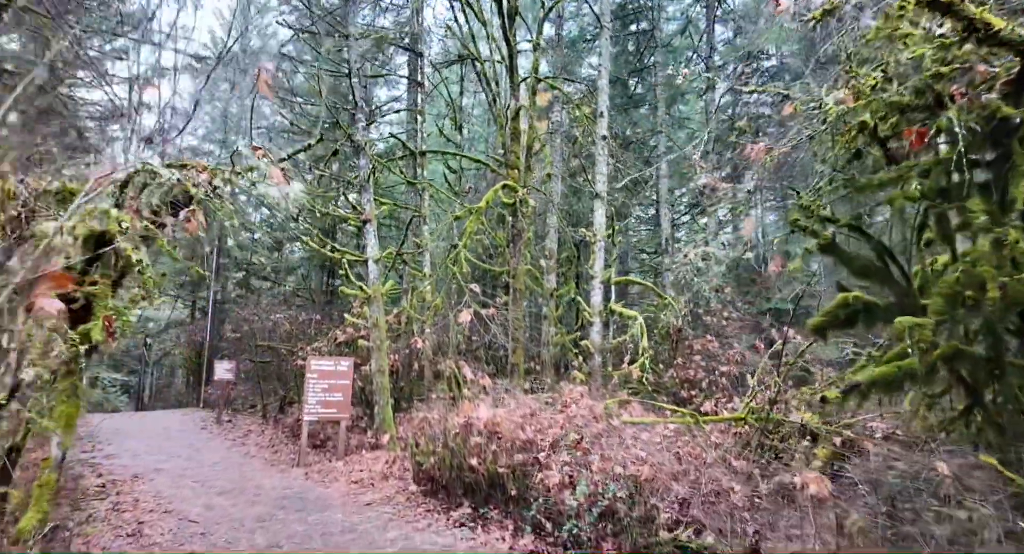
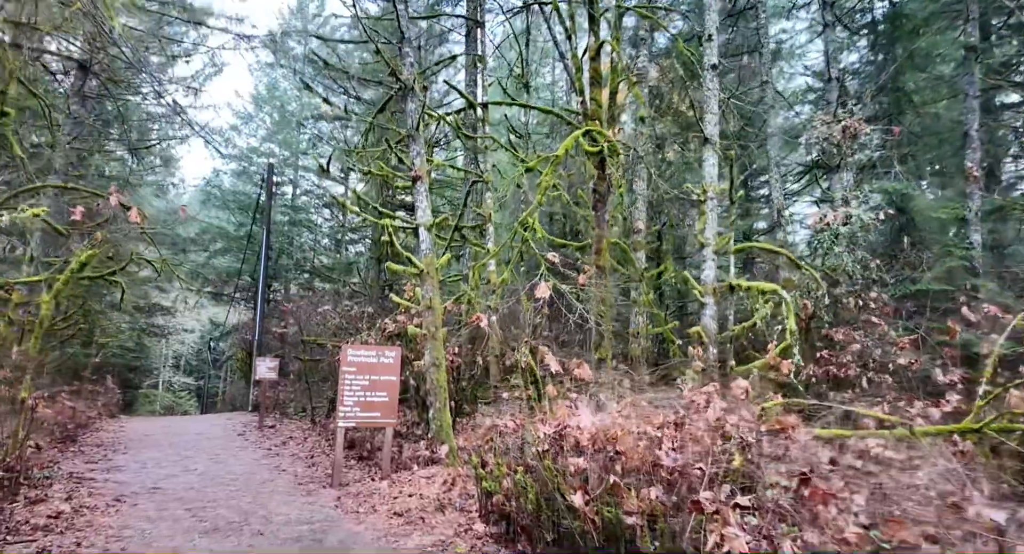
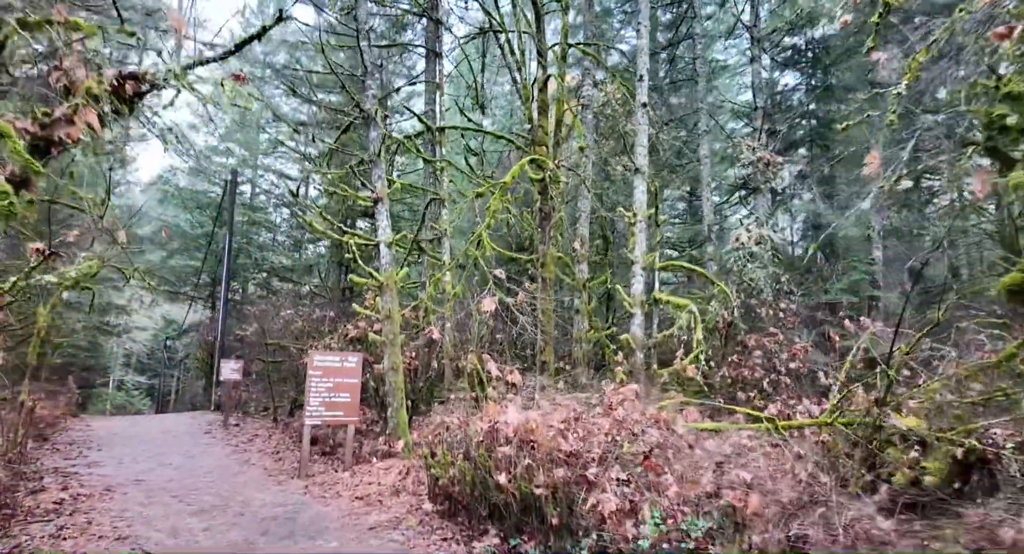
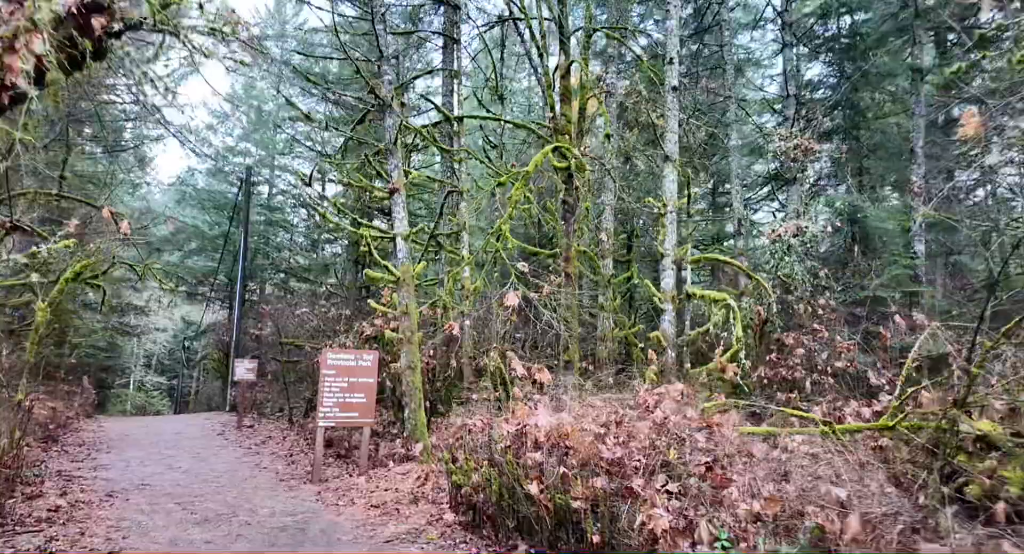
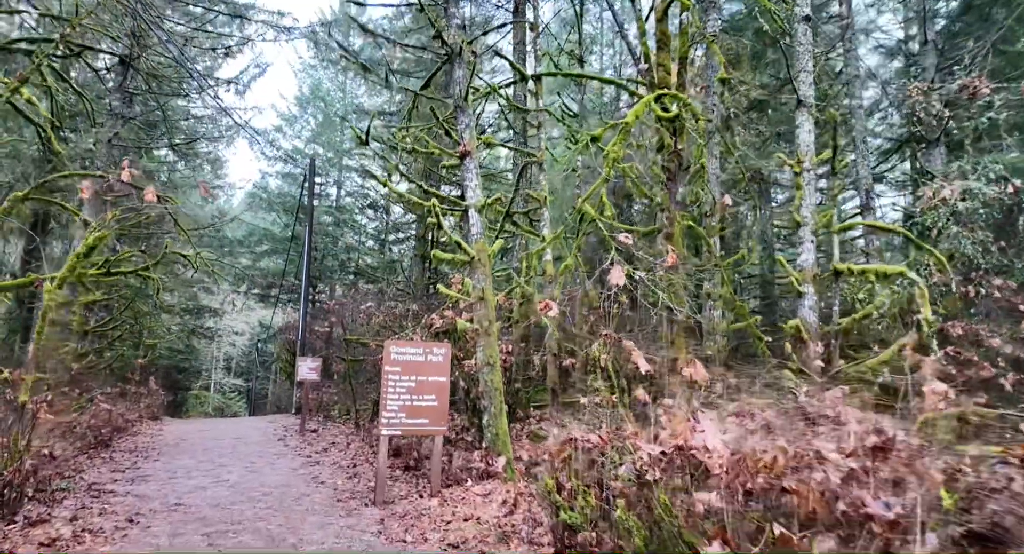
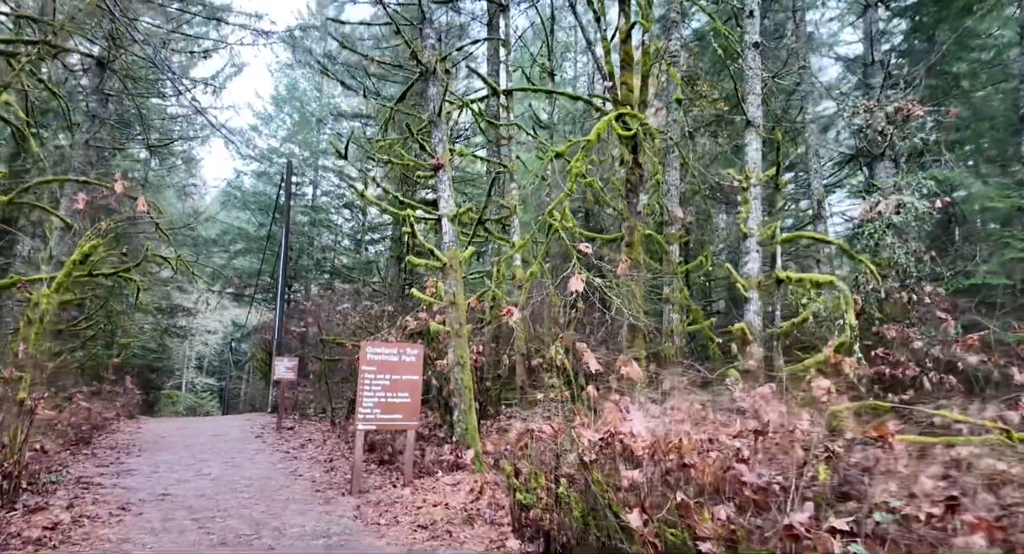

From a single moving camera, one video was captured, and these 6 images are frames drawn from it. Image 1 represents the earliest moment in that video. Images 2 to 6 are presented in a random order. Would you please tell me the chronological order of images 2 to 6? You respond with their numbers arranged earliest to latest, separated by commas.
3, 4, 2, 6, 5
